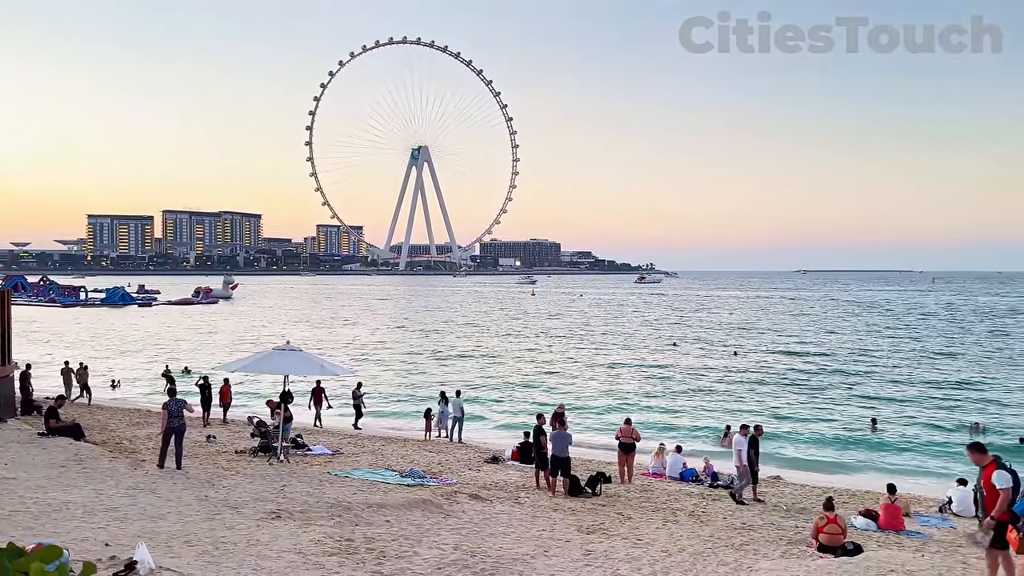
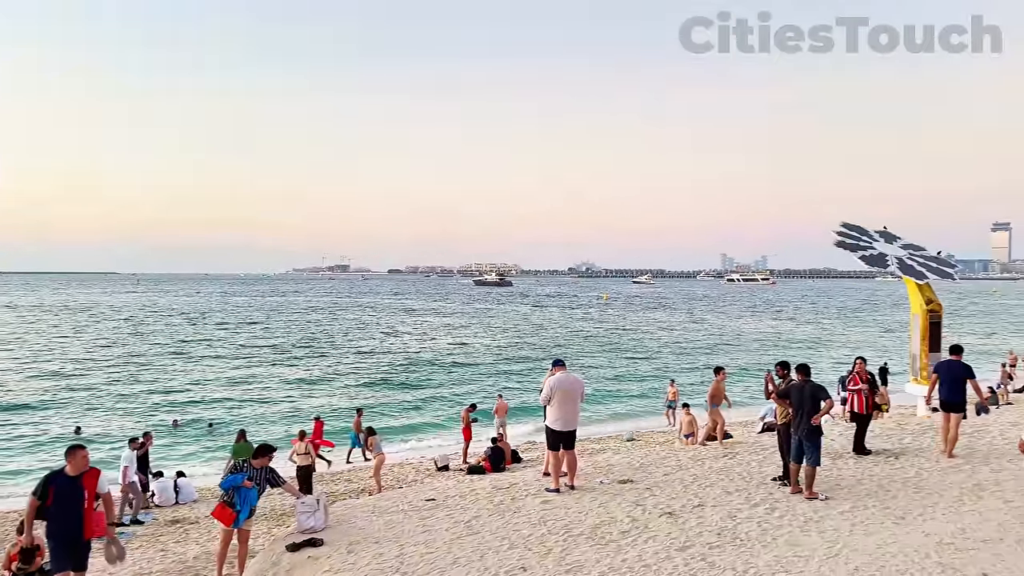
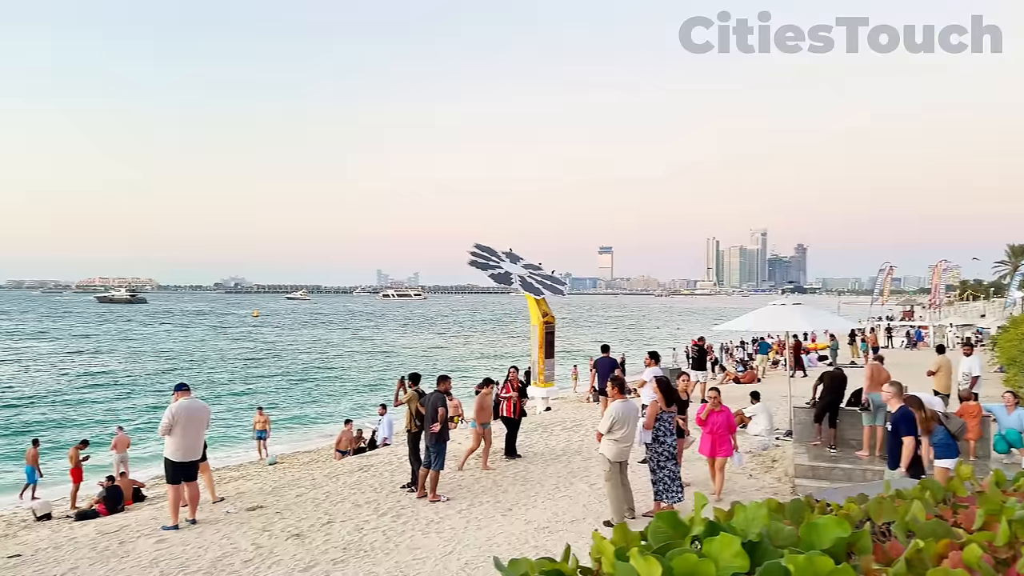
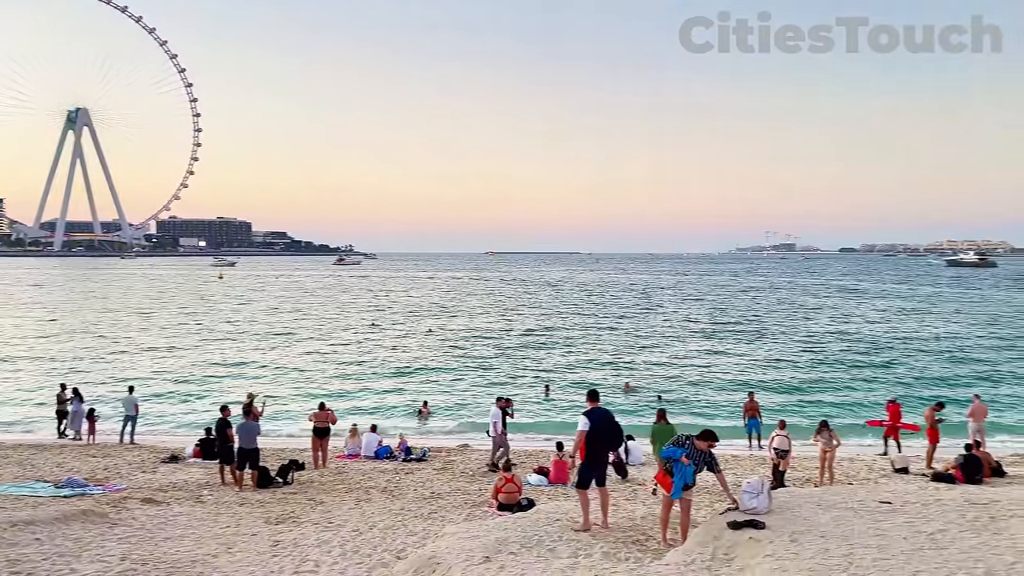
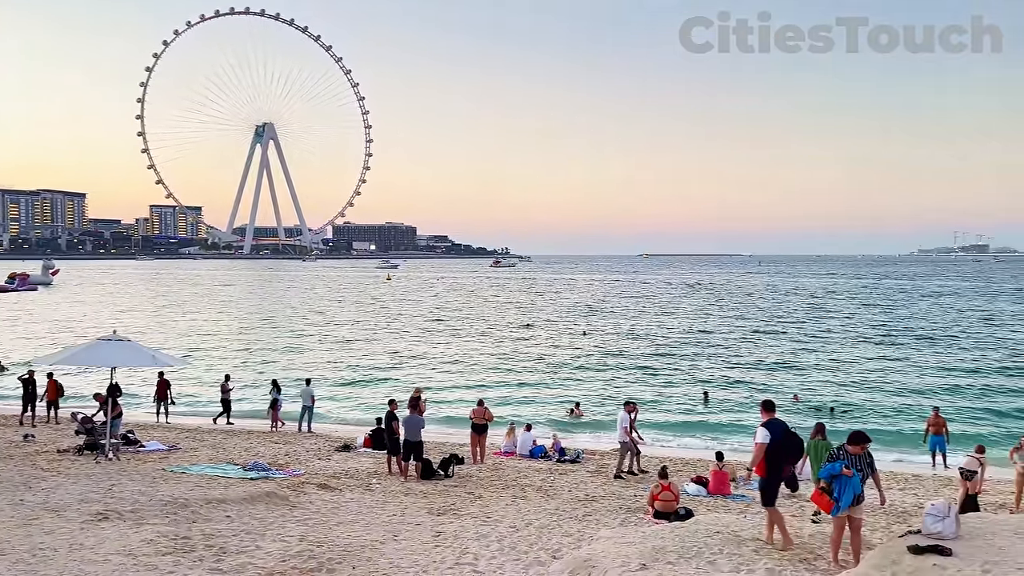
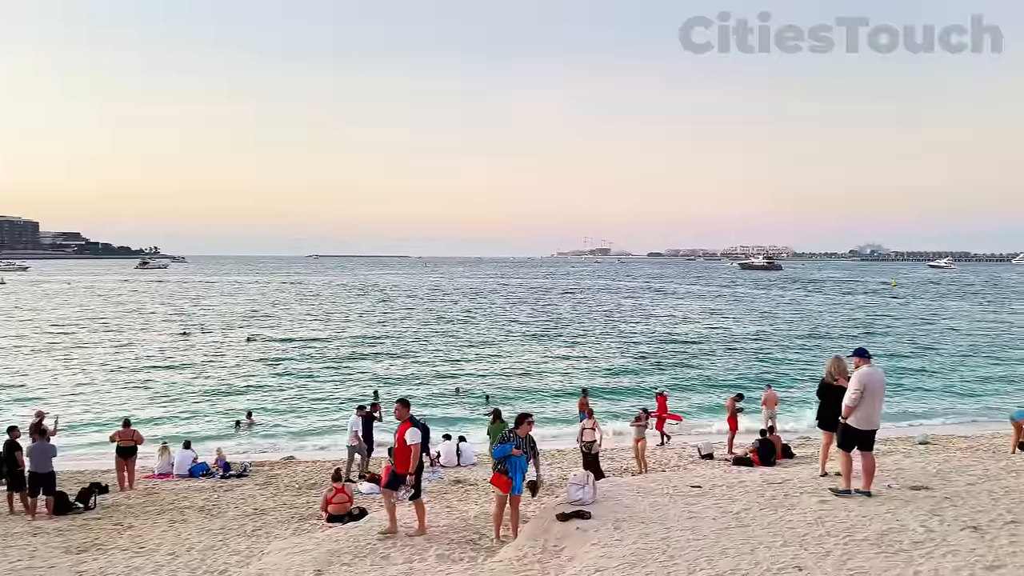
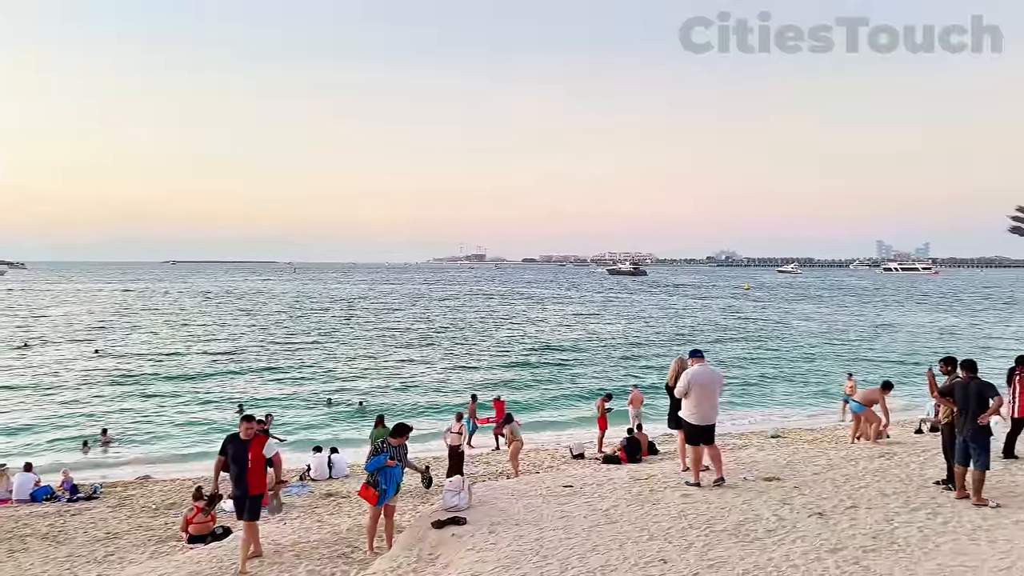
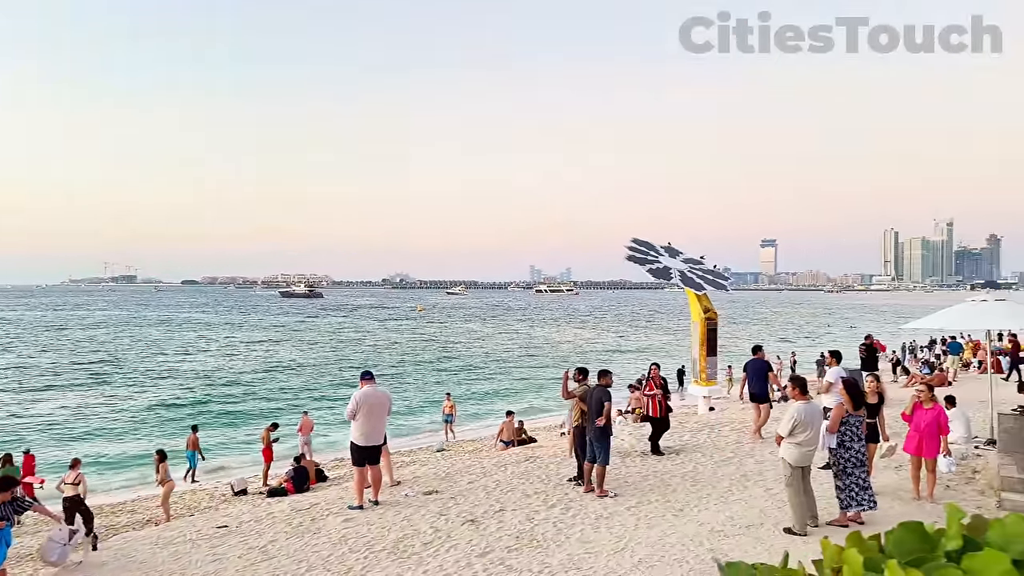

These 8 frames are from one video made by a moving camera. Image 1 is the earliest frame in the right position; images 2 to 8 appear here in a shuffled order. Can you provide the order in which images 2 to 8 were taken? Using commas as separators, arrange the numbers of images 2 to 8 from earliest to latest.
5, 4, 6, 7, 2, 8, 3
